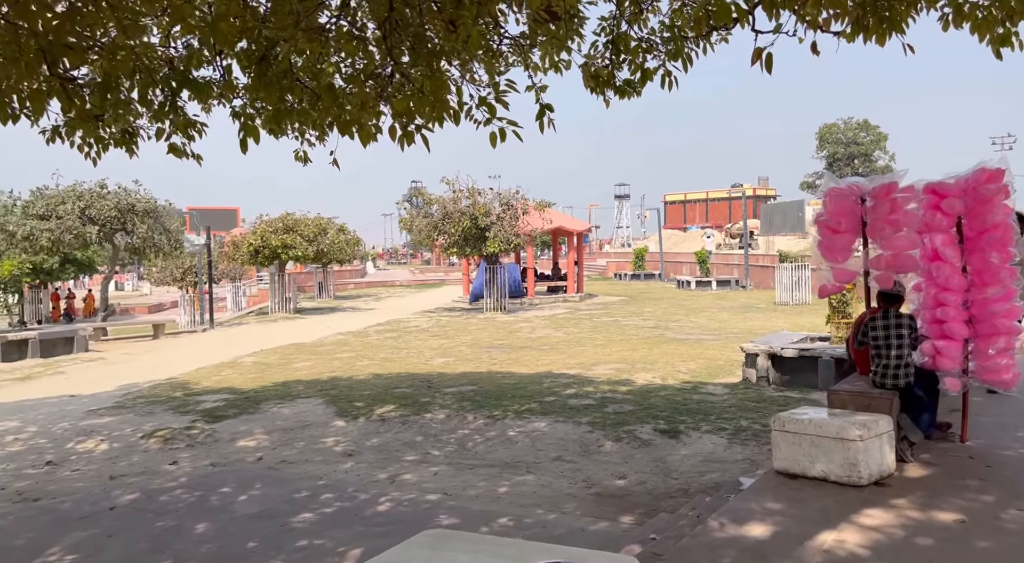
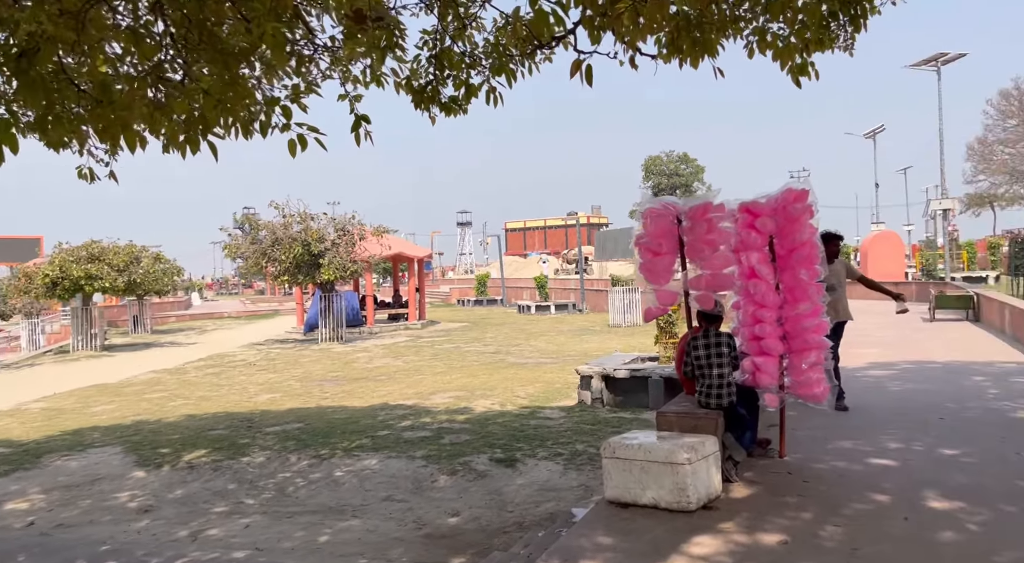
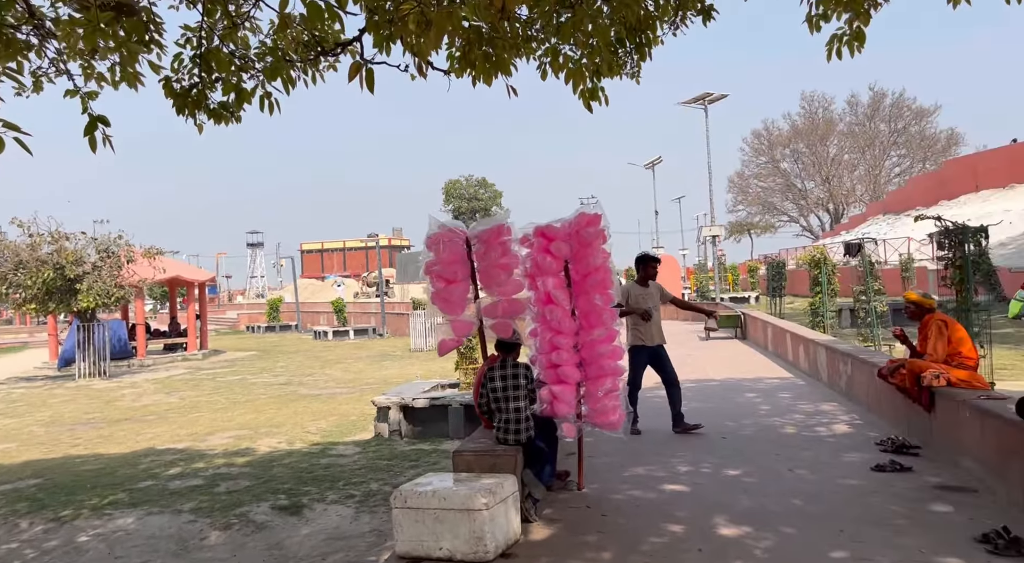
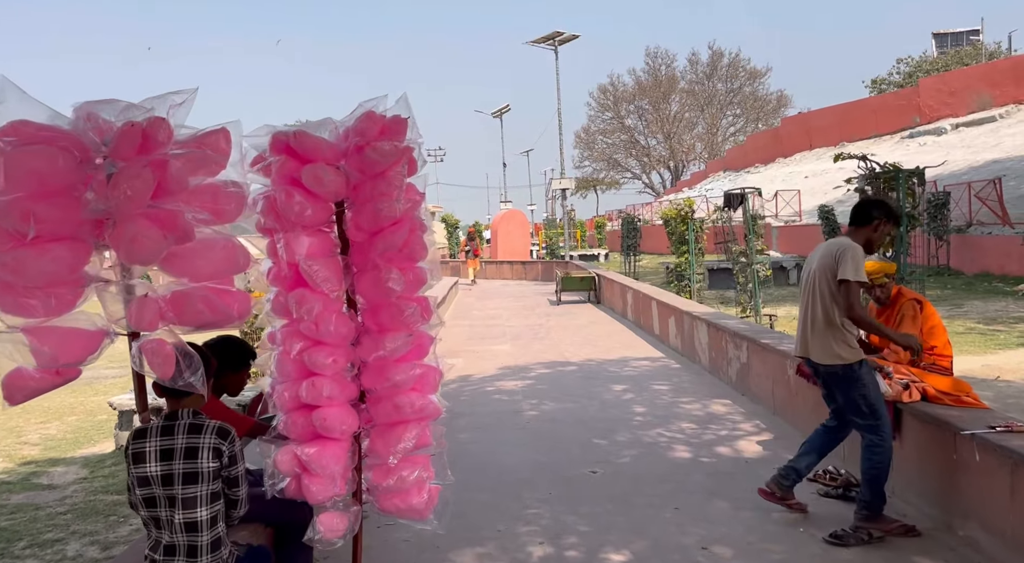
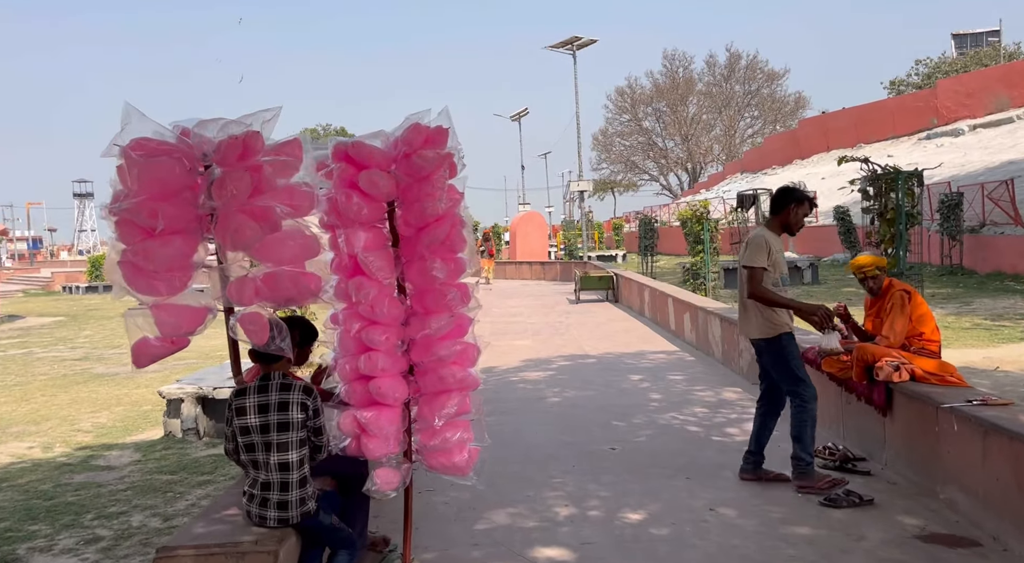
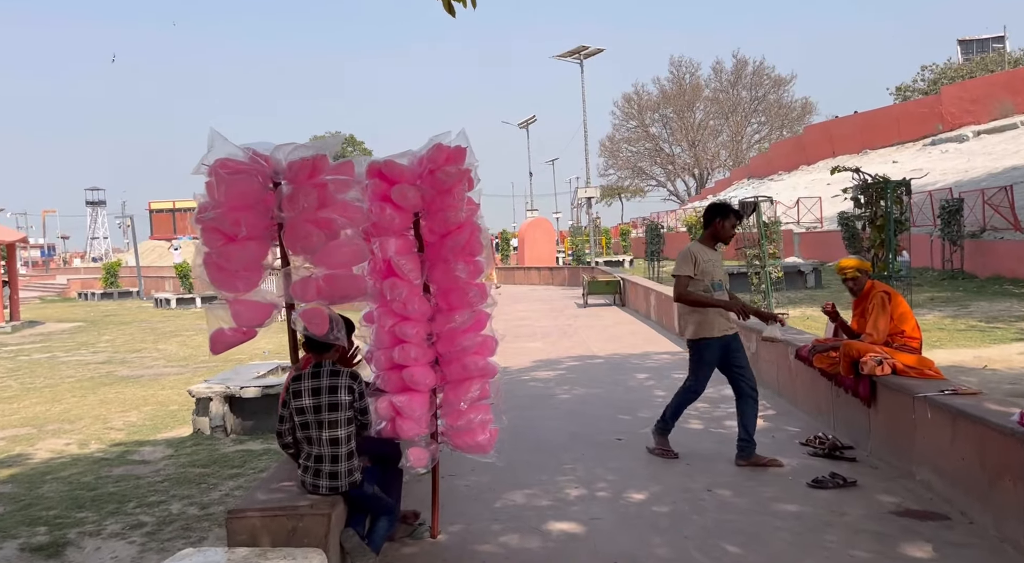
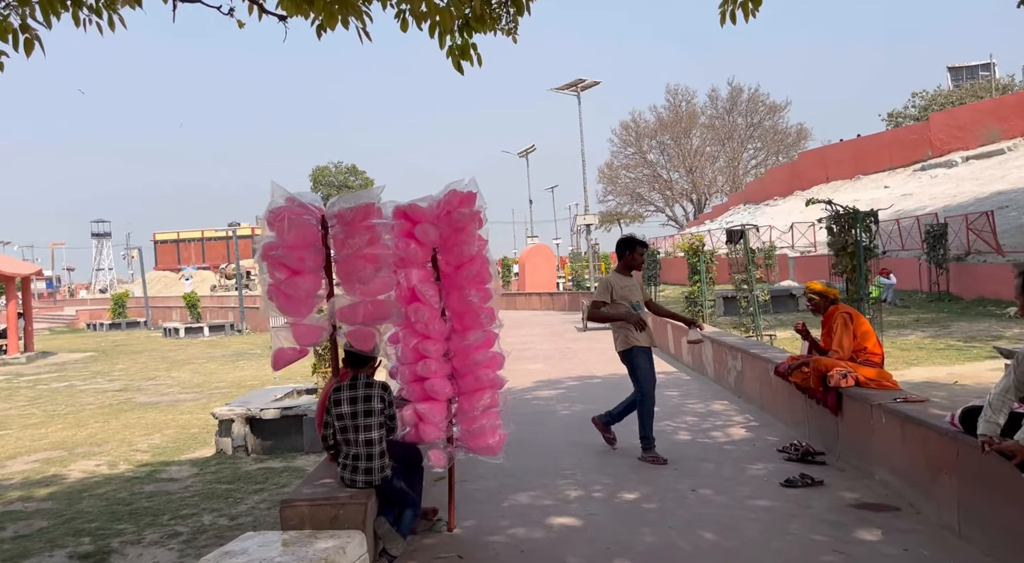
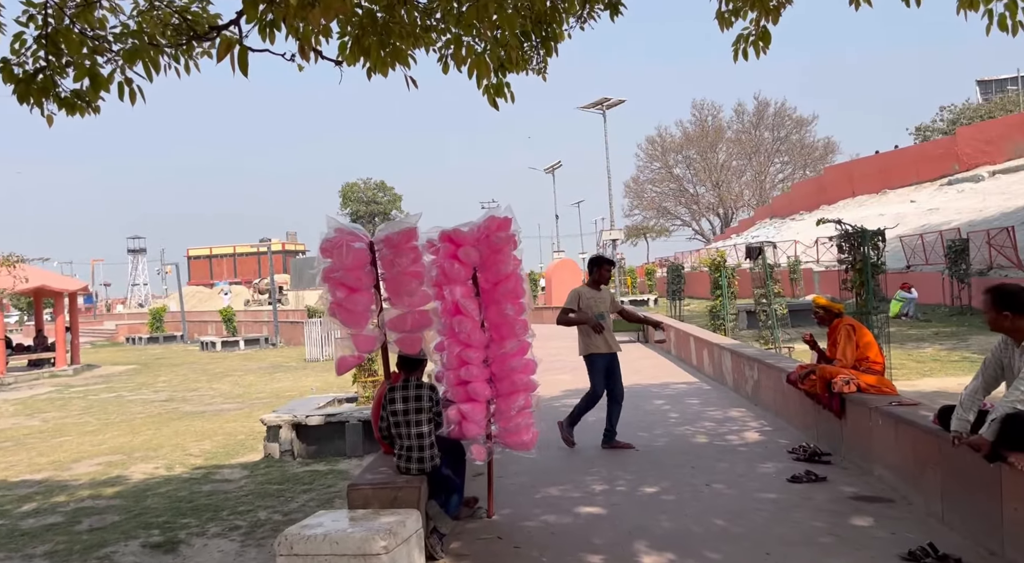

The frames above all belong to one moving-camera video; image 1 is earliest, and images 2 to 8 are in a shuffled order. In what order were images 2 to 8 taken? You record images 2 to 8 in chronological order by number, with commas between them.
2, 3, 8, 7, 6, 5, 4
